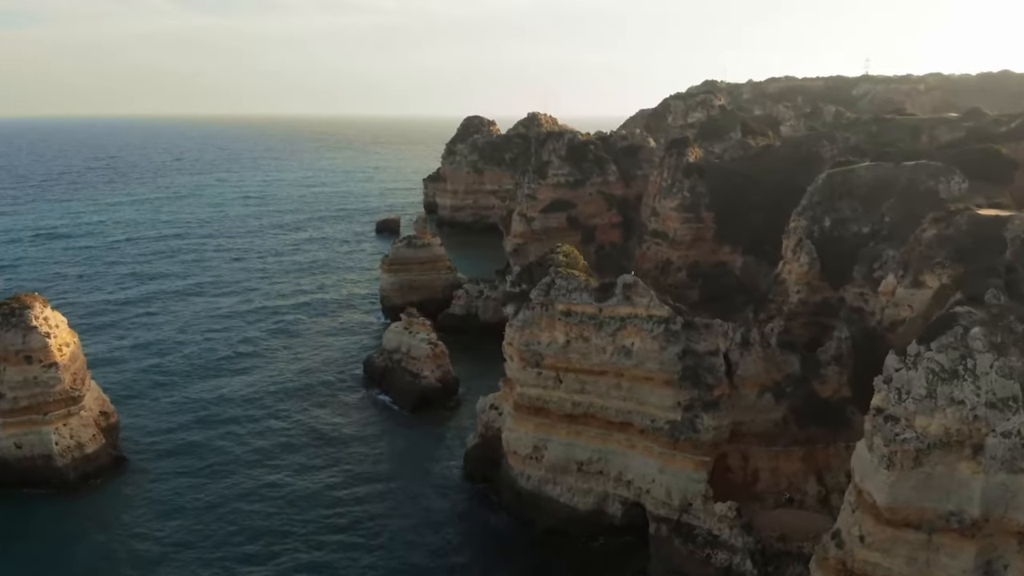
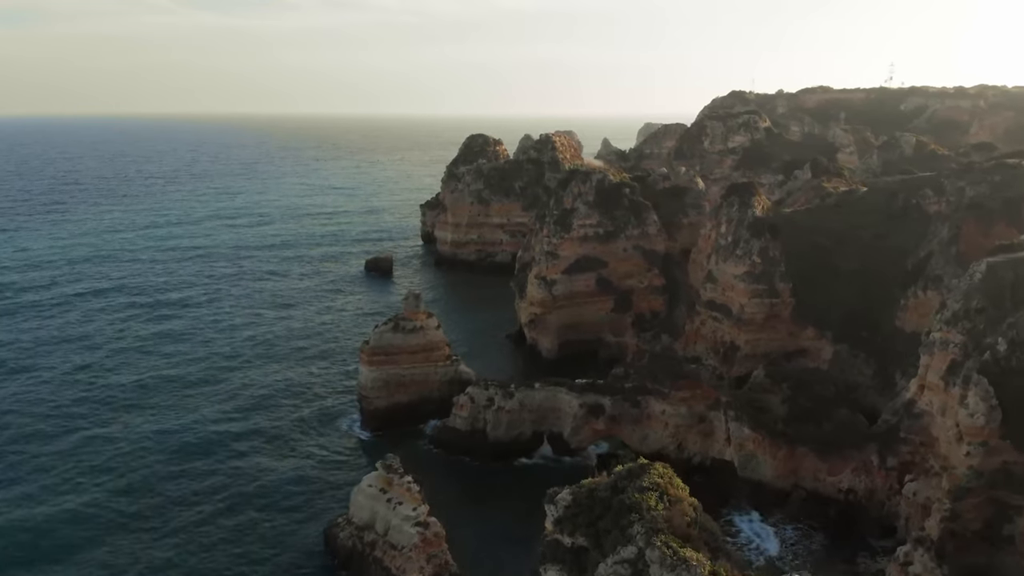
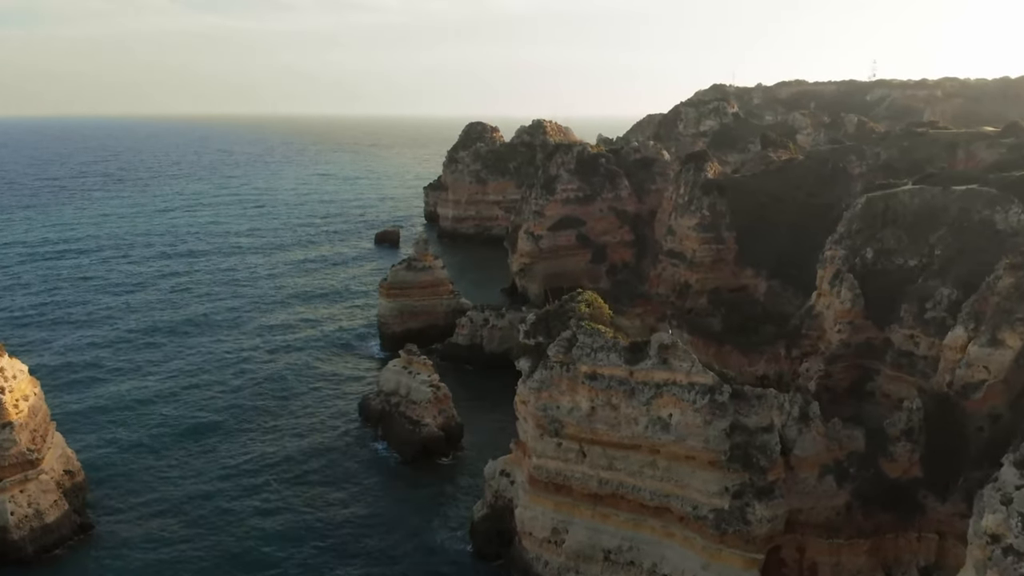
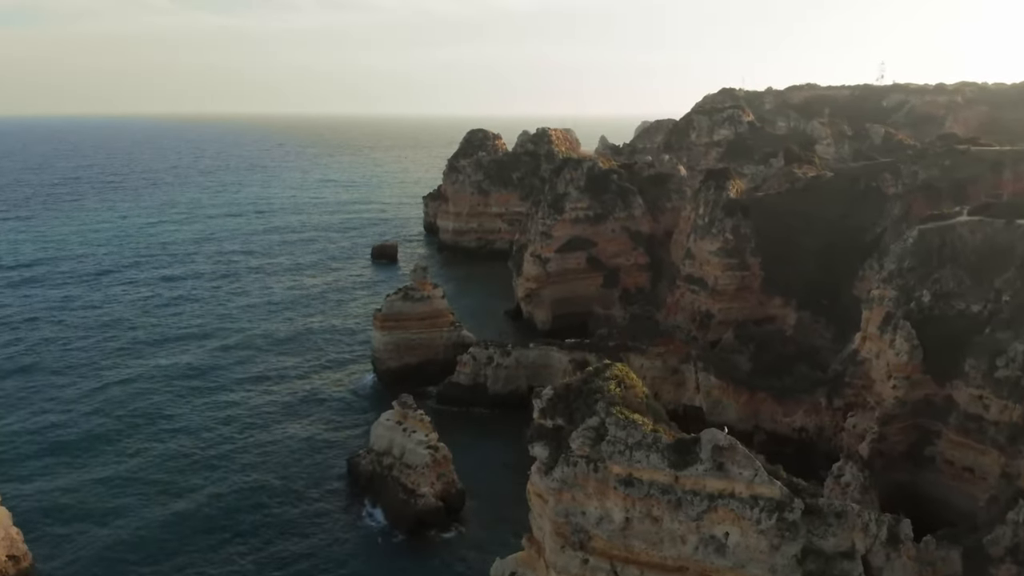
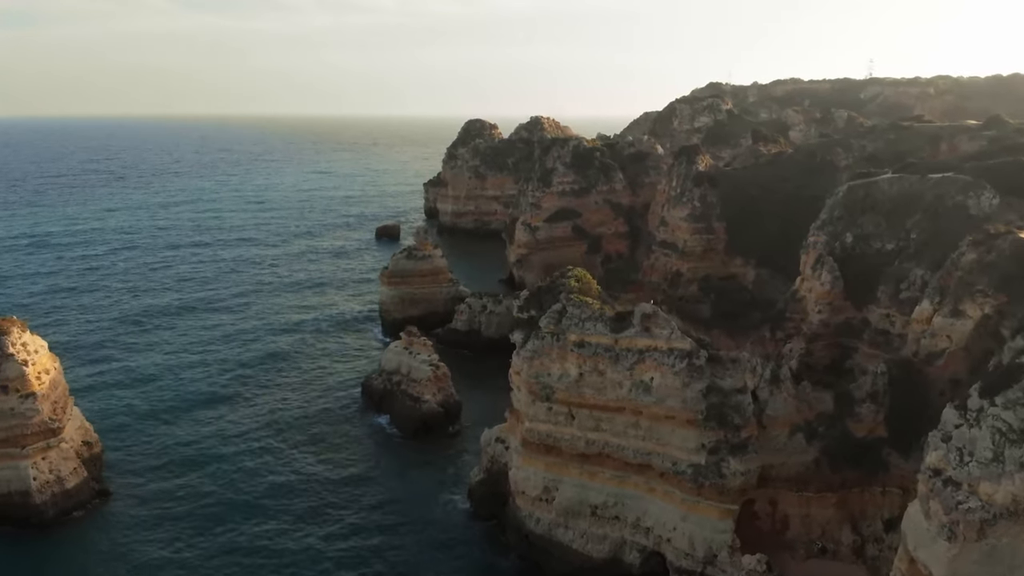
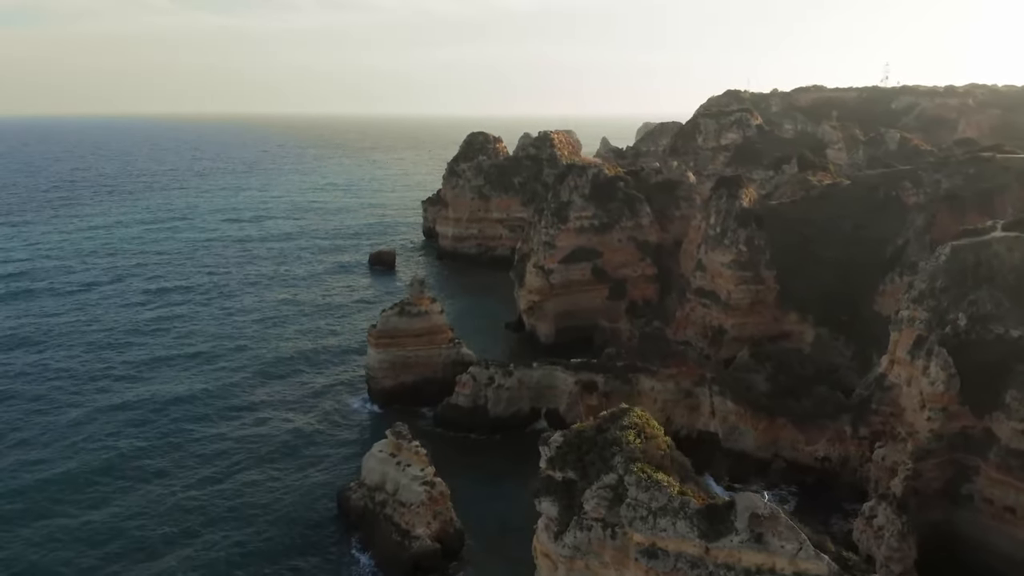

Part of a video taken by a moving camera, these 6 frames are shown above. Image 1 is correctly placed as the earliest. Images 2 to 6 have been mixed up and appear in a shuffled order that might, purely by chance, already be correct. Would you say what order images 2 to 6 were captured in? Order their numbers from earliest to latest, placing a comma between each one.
5, 3, 4, 6, 2
